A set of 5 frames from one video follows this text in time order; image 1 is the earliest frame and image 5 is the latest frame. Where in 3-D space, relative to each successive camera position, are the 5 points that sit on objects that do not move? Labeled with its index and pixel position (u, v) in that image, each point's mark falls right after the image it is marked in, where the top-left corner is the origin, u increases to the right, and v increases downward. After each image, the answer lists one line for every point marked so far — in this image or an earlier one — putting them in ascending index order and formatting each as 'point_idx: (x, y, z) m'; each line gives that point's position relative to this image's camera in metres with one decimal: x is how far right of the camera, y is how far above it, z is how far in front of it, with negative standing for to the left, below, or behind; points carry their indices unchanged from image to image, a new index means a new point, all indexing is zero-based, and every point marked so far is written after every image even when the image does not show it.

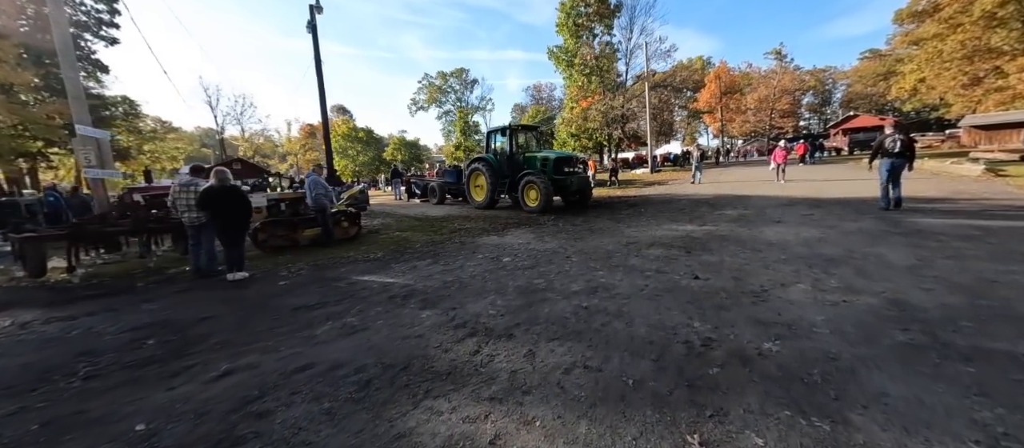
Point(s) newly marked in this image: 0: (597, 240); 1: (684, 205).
0: (+1.6, -0.3, +6.6) m
1: (+4.8, +0.5, +10.0) m
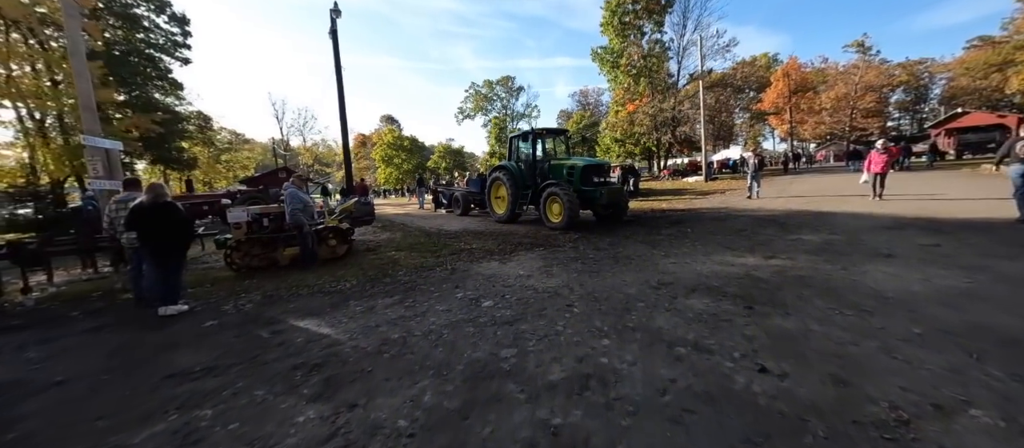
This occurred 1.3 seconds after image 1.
0: (+1.5, -0.7, +5.0) m
1: (+5.2, -0.1, +8.0) m
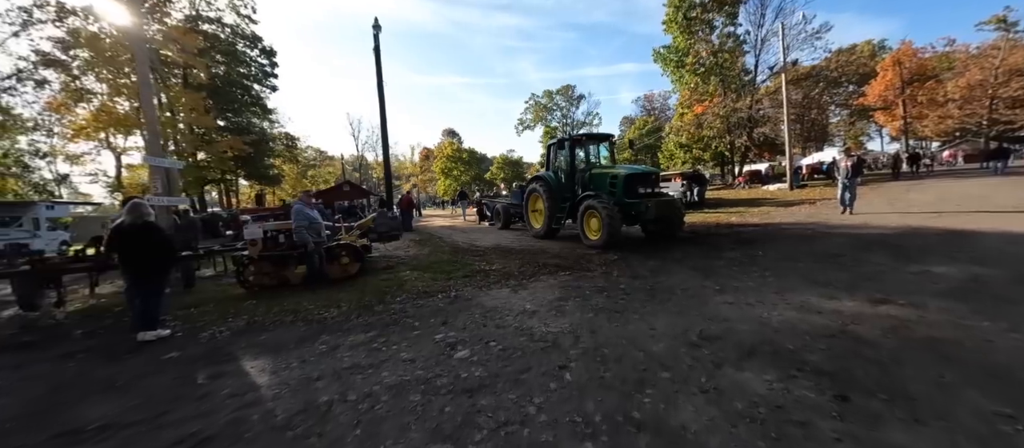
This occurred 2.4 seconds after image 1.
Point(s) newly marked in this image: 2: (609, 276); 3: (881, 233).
0: (+1.4, -1.0, +3.7) m
1: (+5.5, -0.4, +6.1) m
2: (+1.6, -0.9, +5.9) m
3: (+7.2, -0.2, +7.0) m
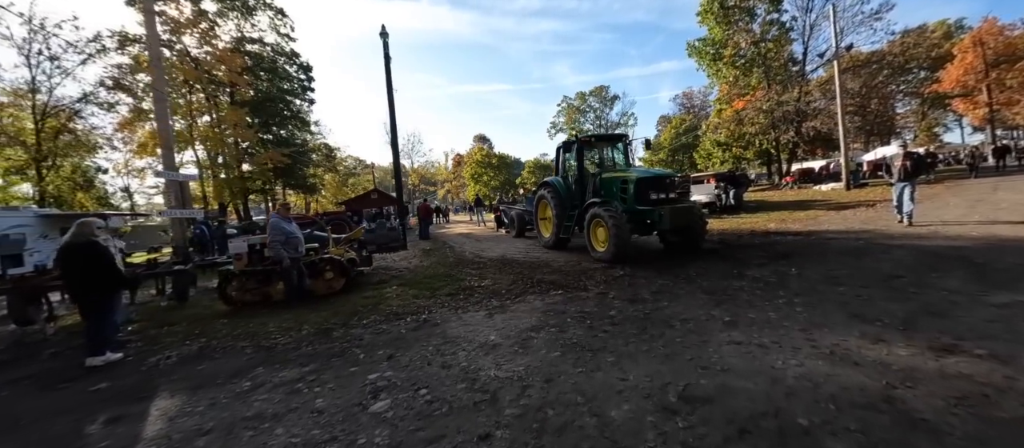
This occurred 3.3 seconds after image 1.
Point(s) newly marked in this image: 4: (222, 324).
0: (+0.9, -1.2, +3.0) m
1: (+5.2, -0.6, +4.9) m
2: (+1.3, -1.0, +5.1) m
3: (+6.9, -0.4, +5.7) m
4: (-4.4, -1.5, +5.5) m
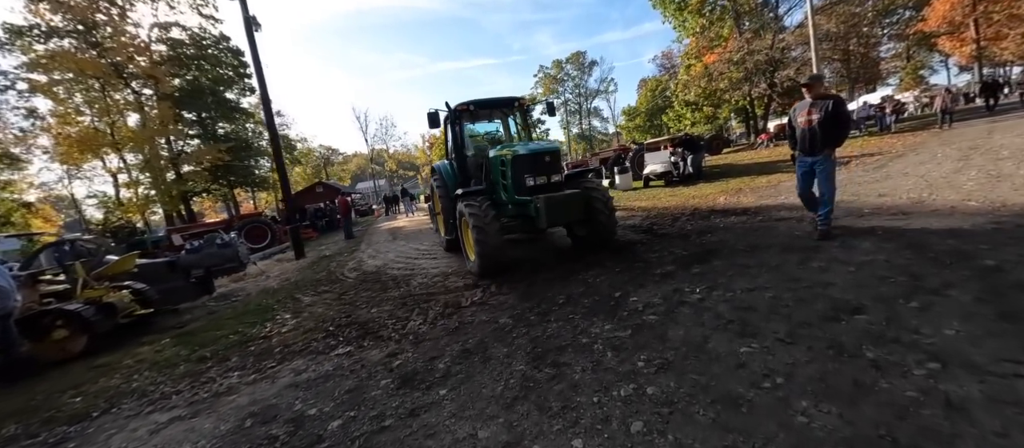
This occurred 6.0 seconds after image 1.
0: (-1.5, -1.6, +1.0) m
1: (+2.8, -0.5, +2.9) m
2: (-1.1, -1.2, +3.1) m
3: (+4.4, -0.1, +3.7) m
4: (-6.8, -2.1, +3.5) m
